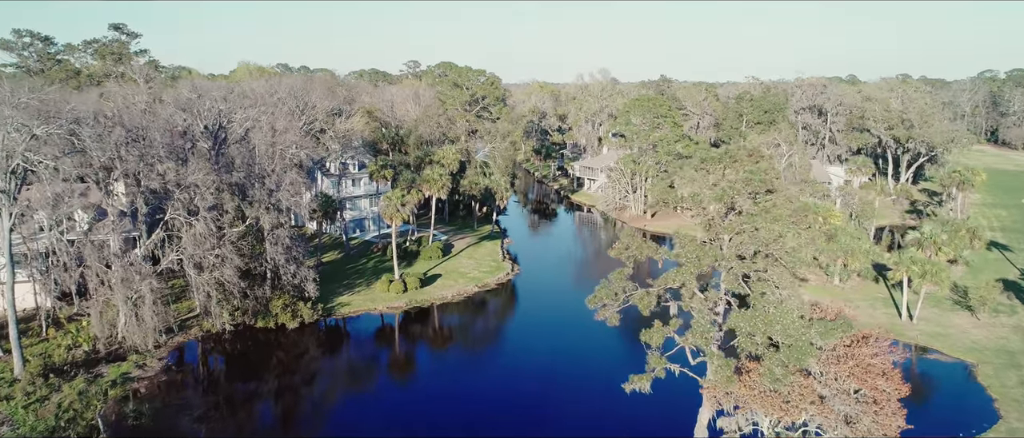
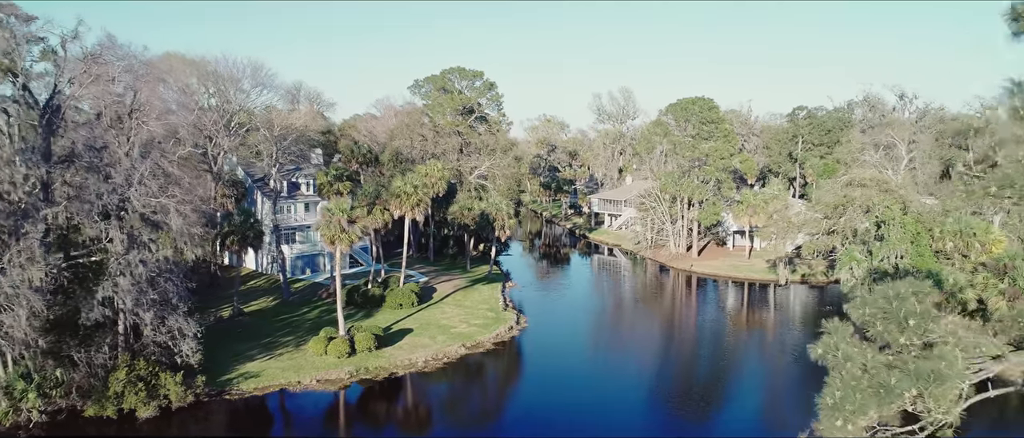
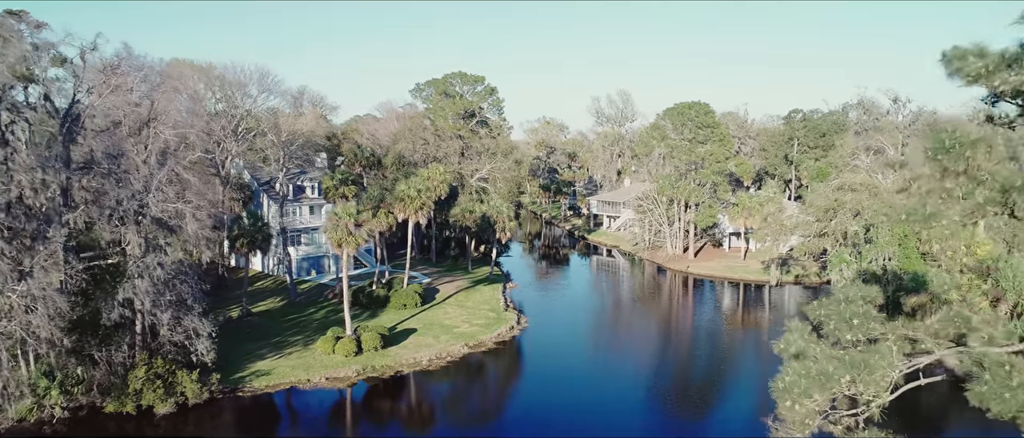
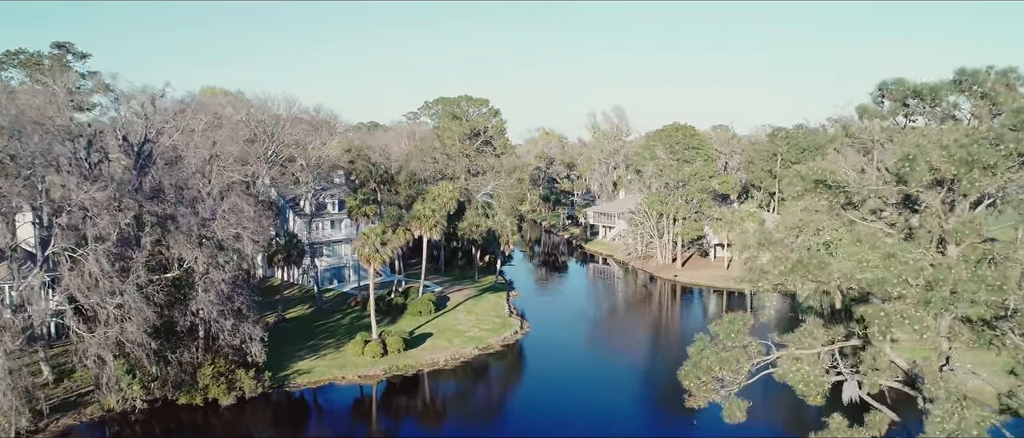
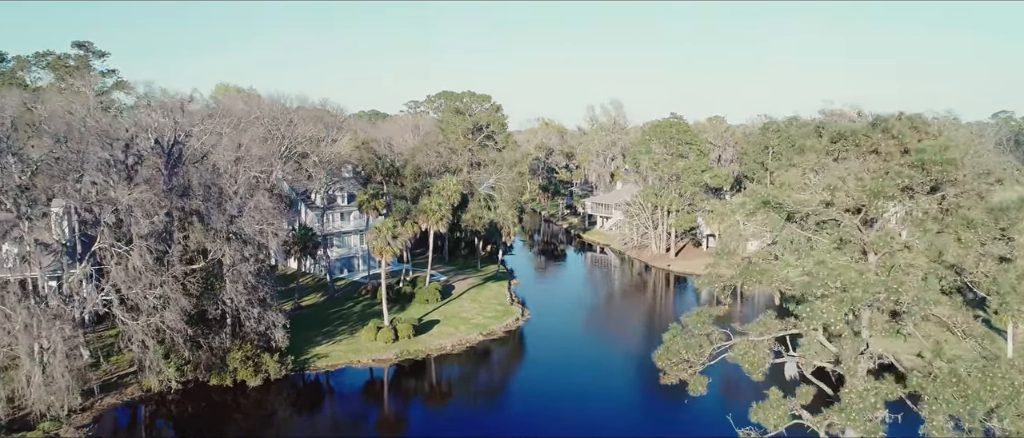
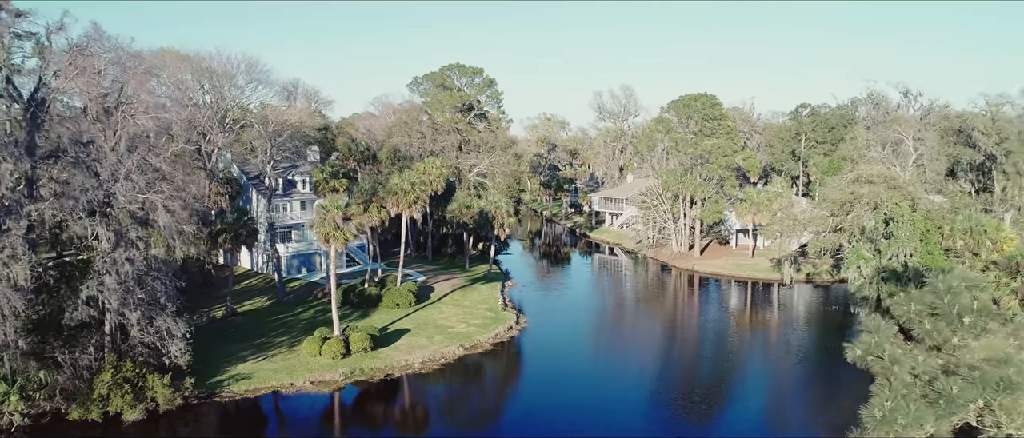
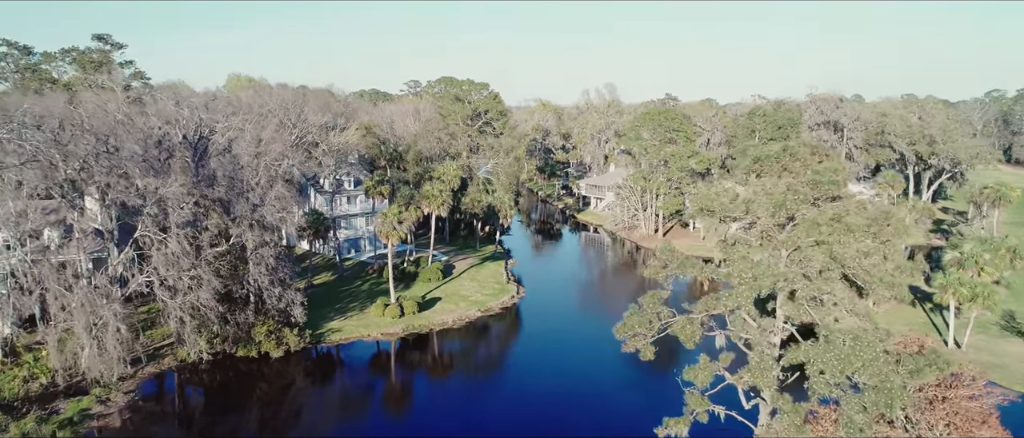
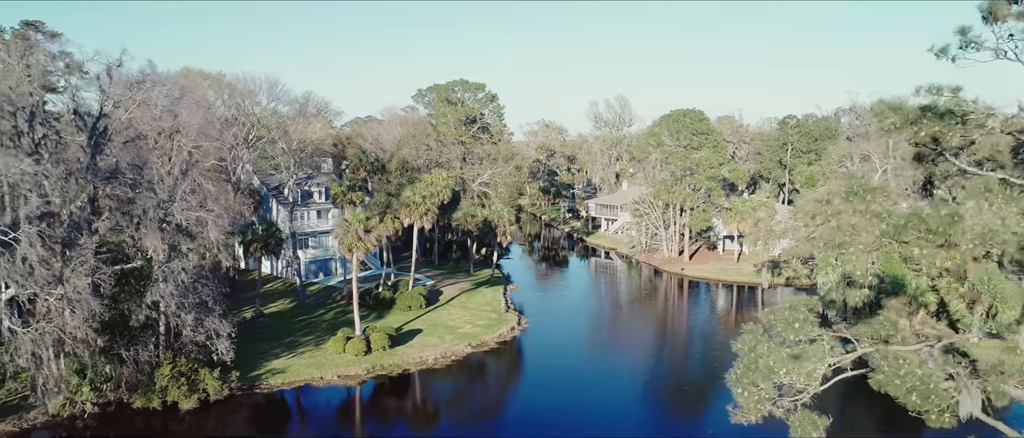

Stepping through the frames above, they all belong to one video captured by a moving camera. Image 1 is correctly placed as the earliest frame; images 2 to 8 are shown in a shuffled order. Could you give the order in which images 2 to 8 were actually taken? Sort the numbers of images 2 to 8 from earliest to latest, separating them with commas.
7, 5, 4, 8, 3, 2, 6
